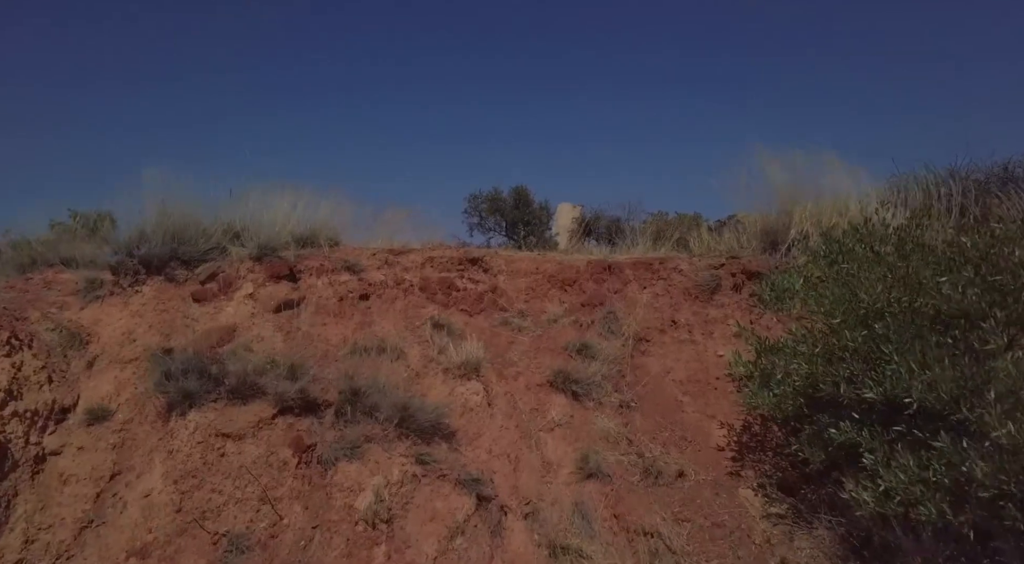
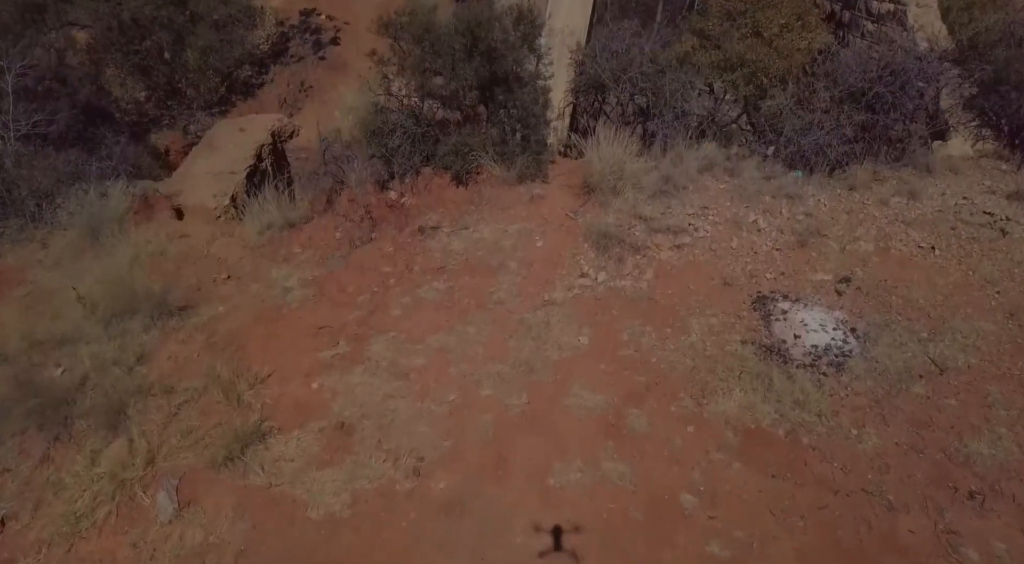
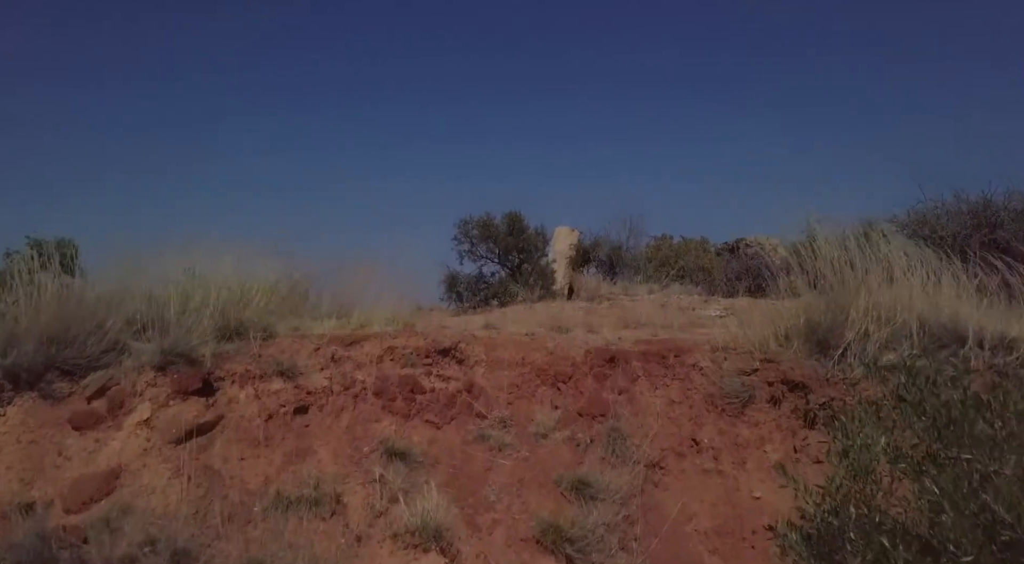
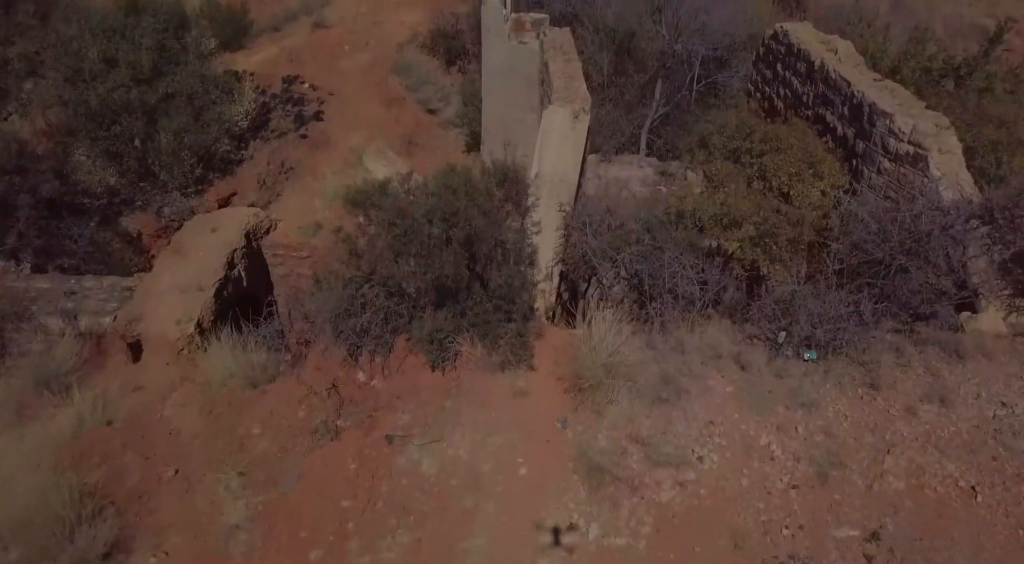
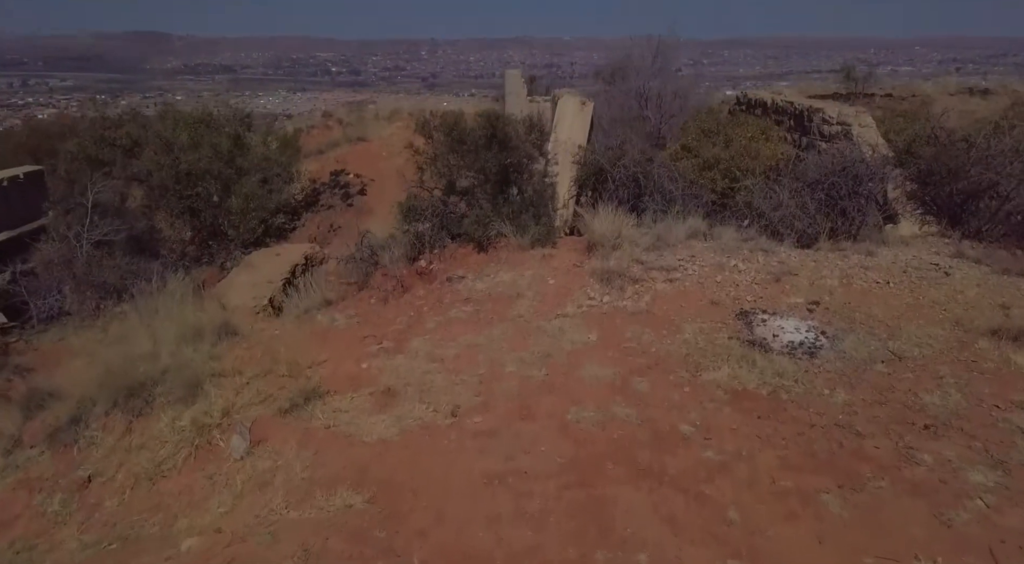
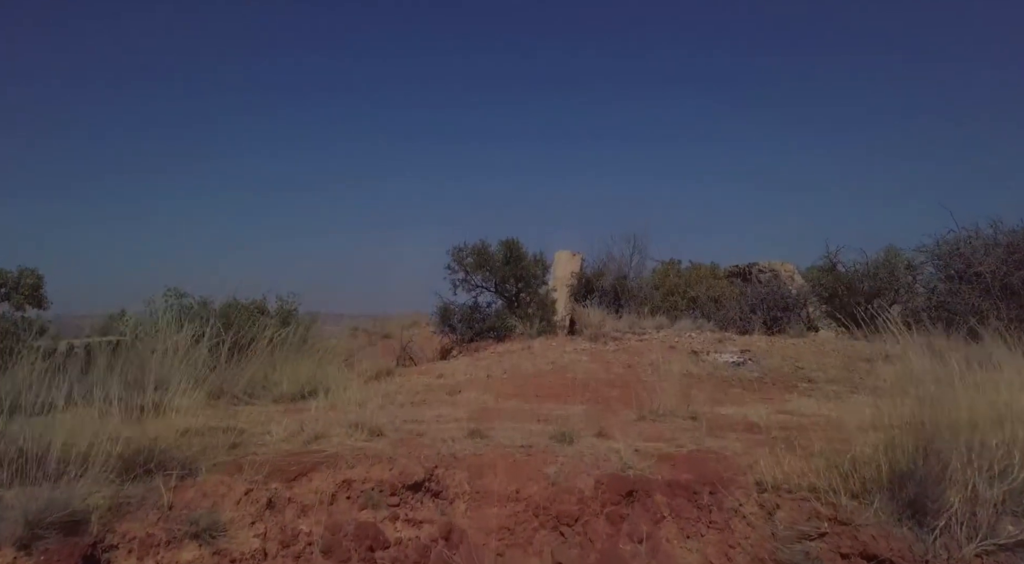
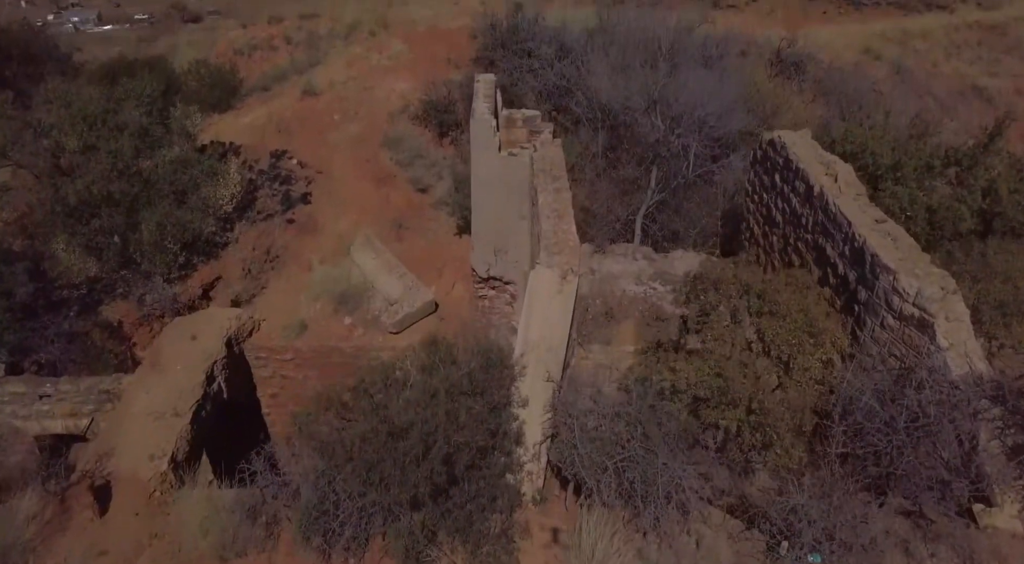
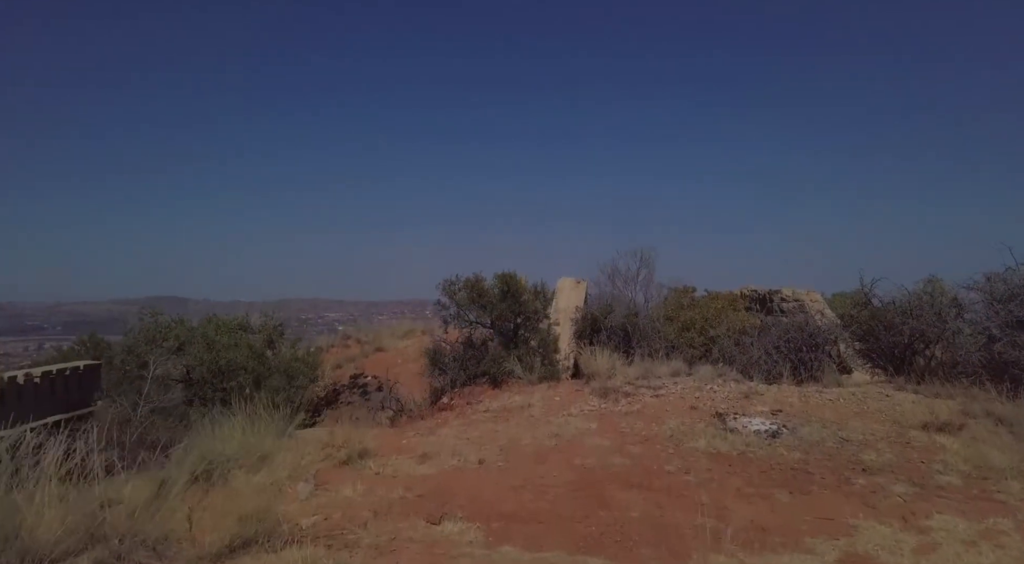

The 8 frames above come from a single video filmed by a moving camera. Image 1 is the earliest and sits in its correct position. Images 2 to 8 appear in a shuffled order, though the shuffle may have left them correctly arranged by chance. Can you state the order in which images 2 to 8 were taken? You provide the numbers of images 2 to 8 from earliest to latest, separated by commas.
3, 6, 8, 5, 2, 4, 7
